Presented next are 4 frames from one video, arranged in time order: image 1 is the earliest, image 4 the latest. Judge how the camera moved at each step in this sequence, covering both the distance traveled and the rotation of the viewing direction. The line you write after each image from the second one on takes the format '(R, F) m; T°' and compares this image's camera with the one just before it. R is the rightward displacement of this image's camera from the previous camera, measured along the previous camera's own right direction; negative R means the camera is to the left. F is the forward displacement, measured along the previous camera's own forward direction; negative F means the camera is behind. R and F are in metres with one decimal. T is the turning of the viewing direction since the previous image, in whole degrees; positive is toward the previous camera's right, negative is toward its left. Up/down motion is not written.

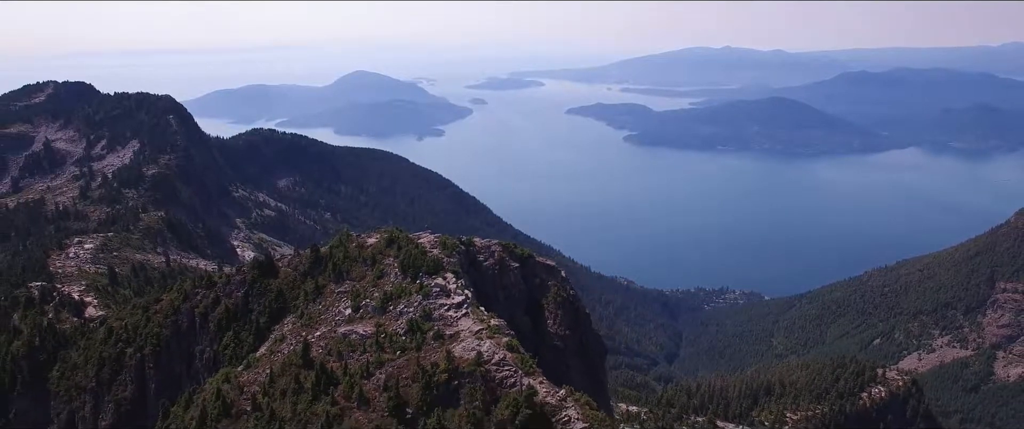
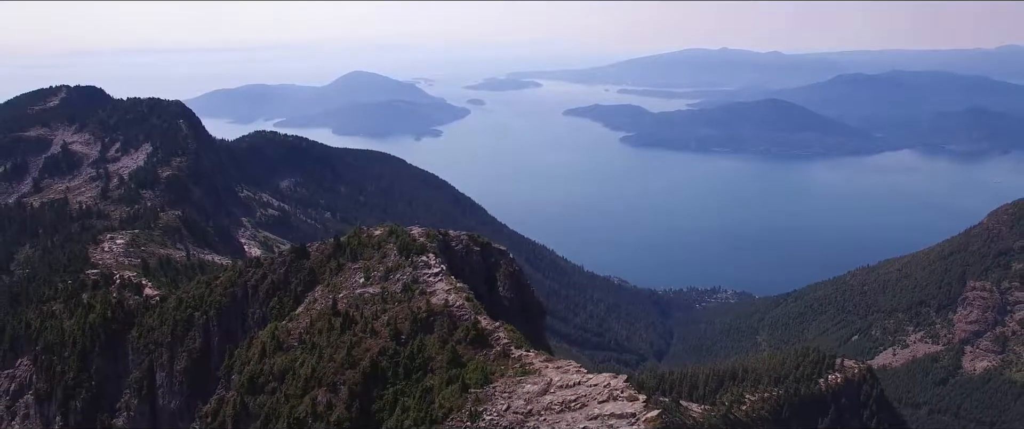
(+0.7, -4.5) m; 0°
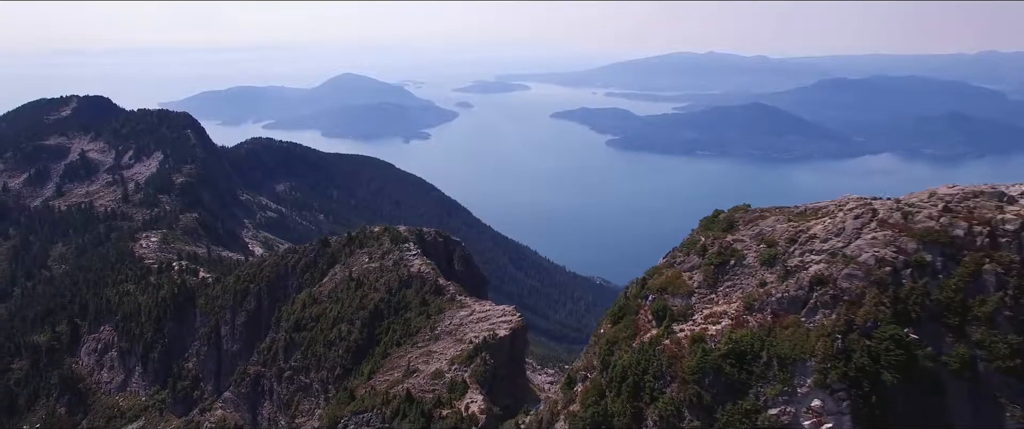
(+1.2, -8.0) m; +1°
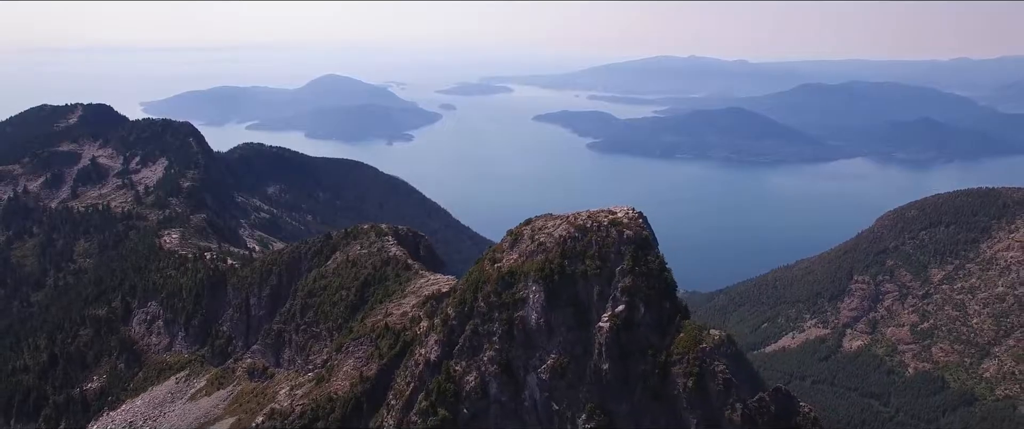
(+1.6, -9.5) m; +1°
